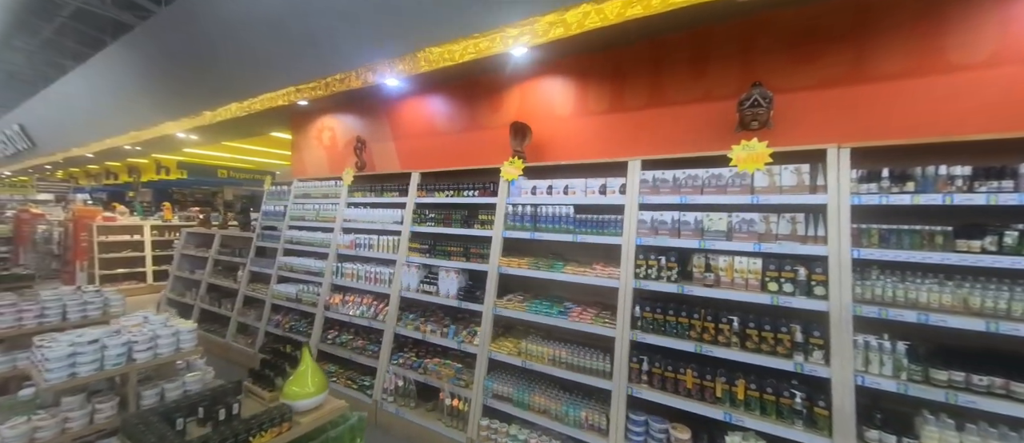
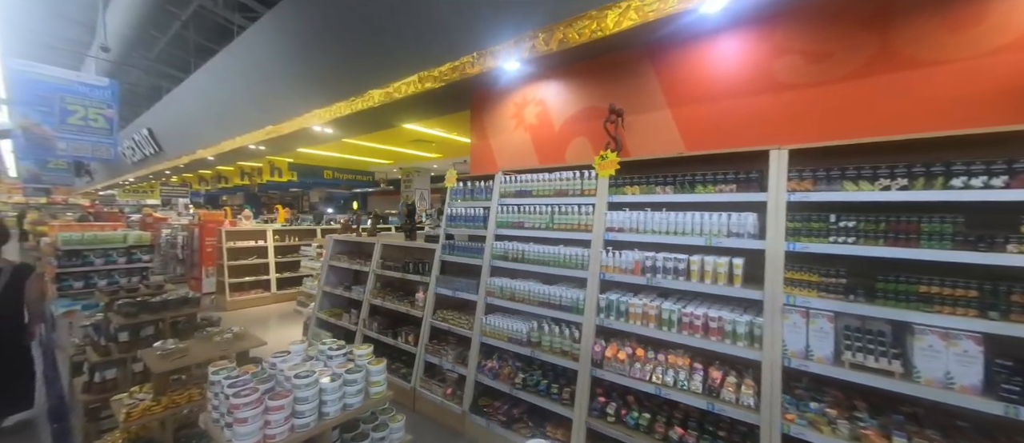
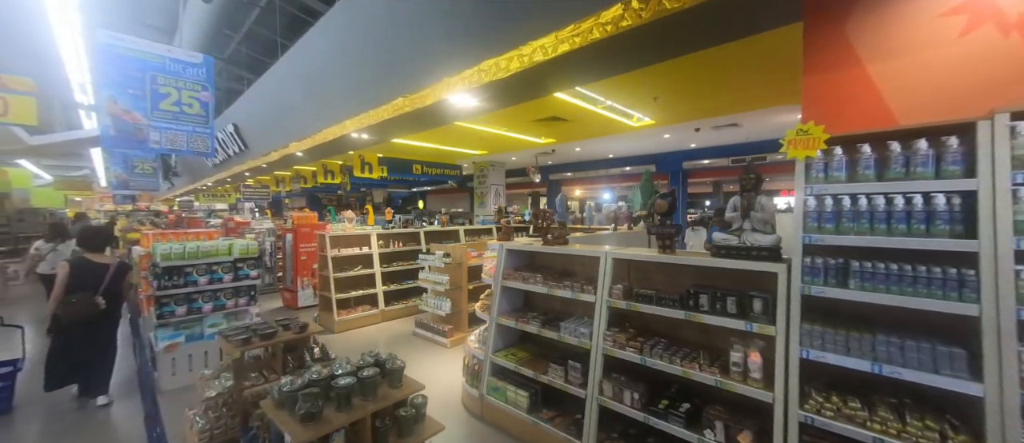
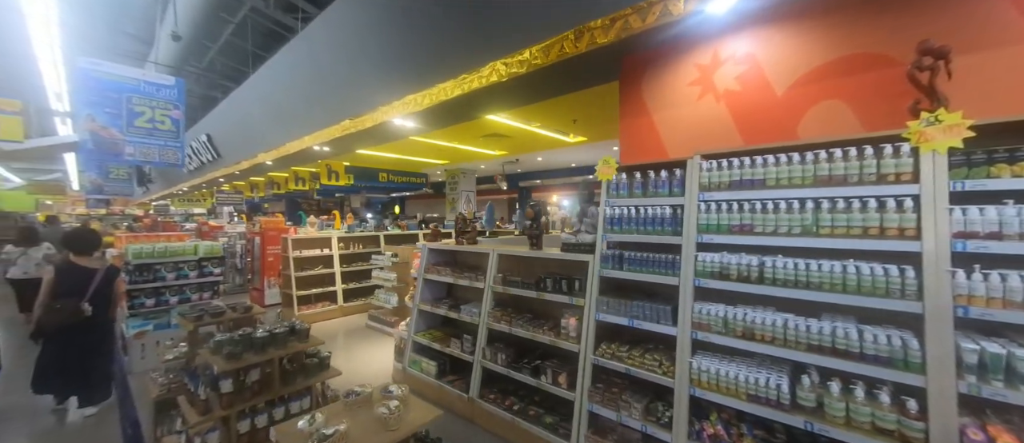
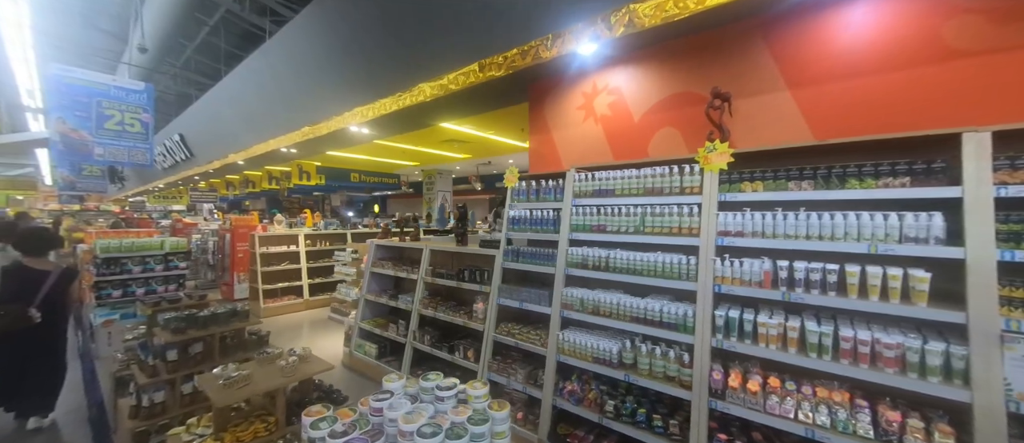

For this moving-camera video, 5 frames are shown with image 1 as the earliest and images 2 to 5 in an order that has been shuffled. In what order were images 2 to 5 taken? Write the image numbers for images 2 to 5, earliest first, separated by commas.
2, 5, 4, 3
